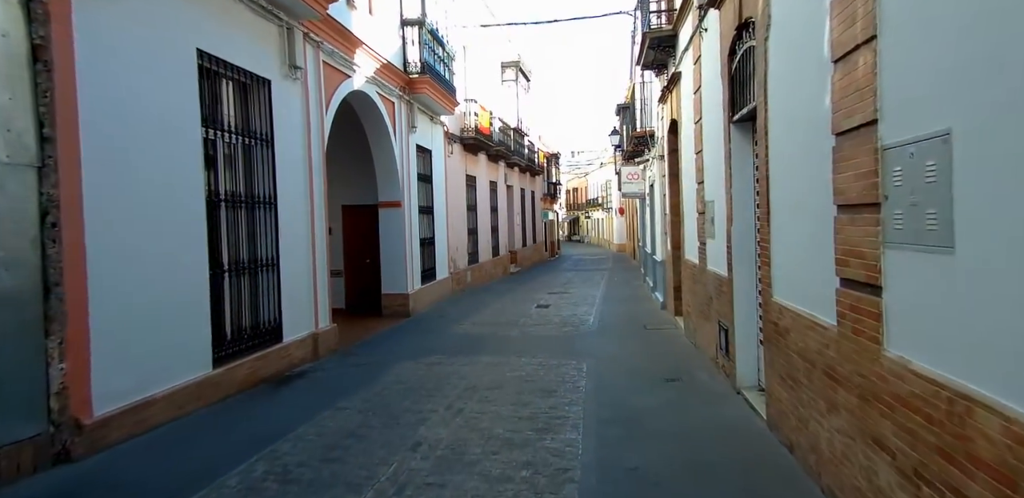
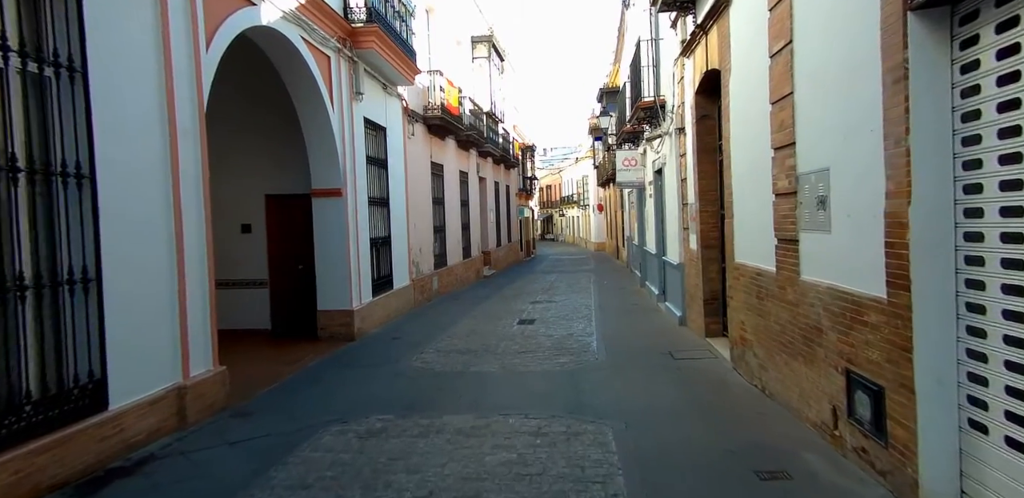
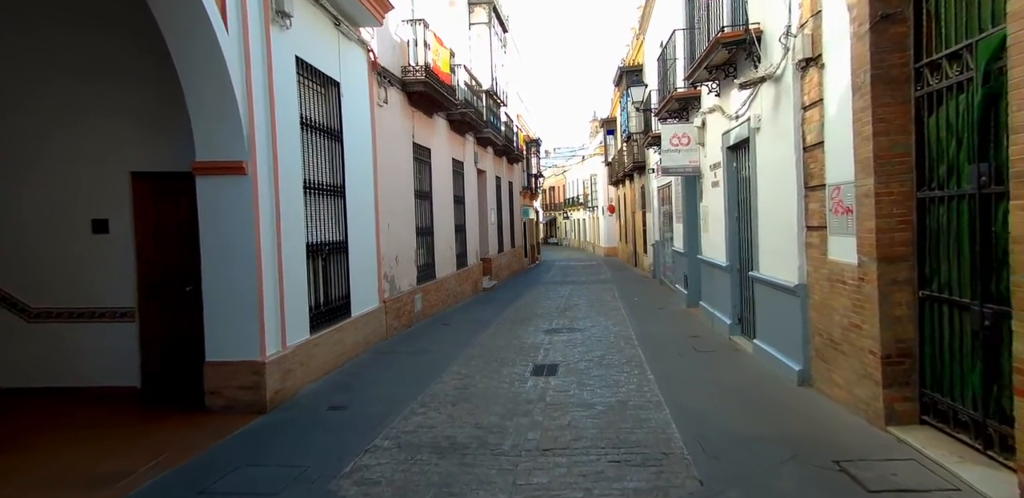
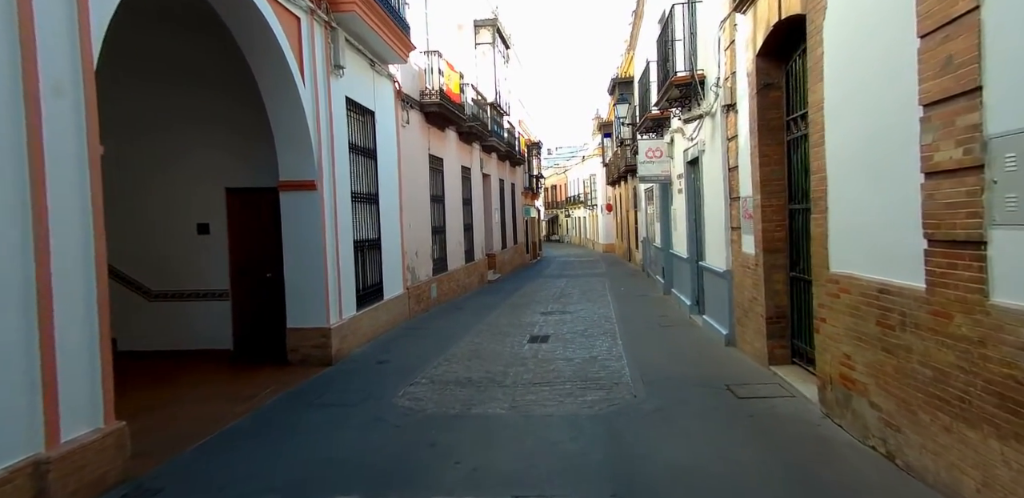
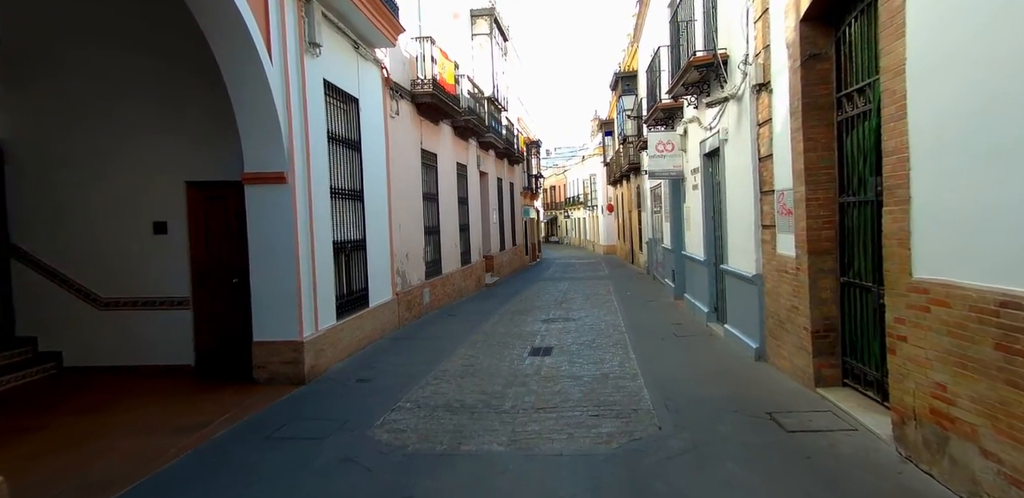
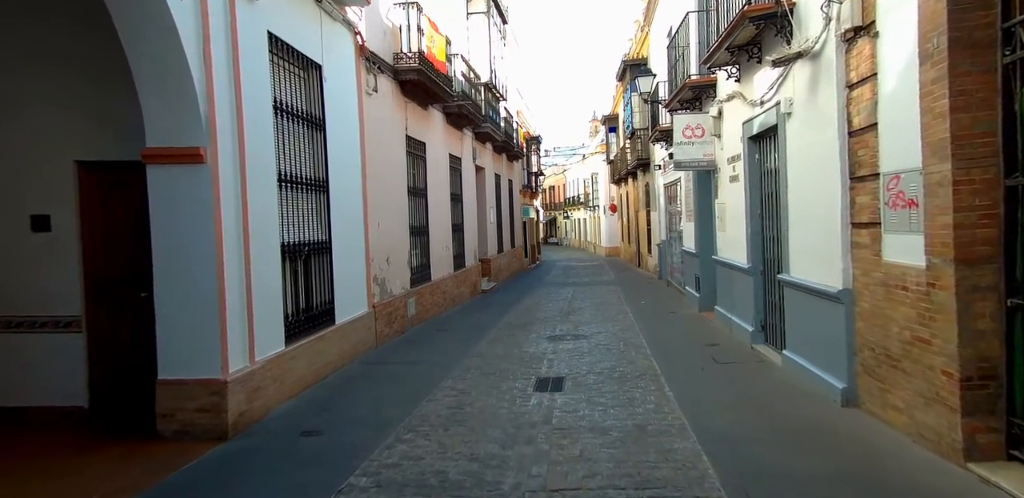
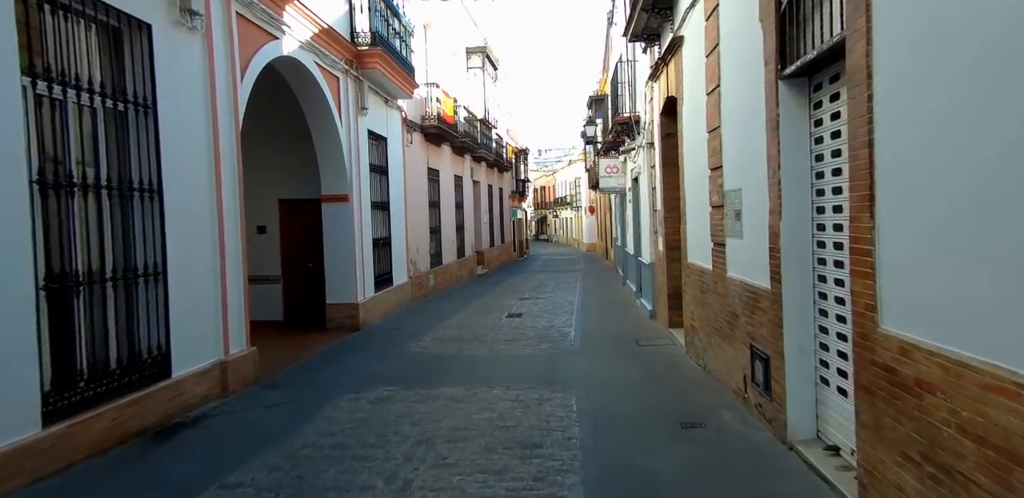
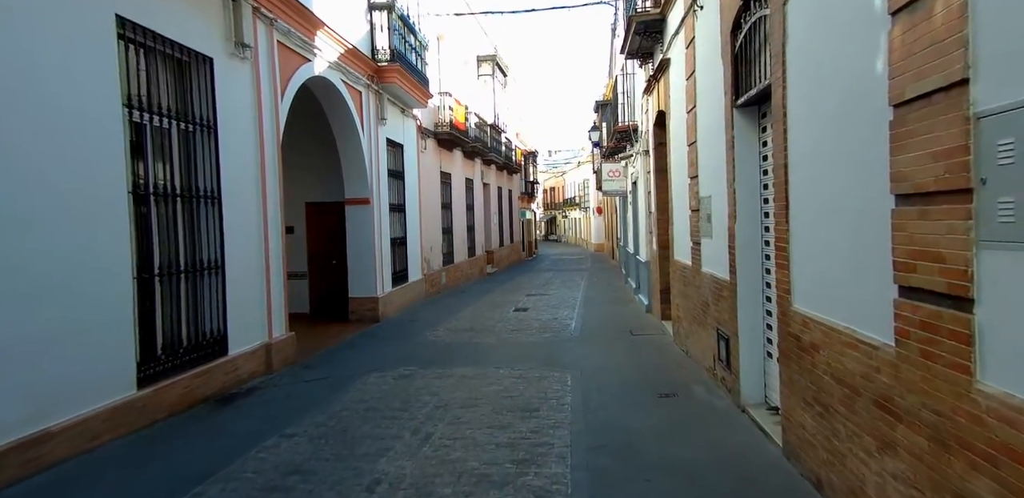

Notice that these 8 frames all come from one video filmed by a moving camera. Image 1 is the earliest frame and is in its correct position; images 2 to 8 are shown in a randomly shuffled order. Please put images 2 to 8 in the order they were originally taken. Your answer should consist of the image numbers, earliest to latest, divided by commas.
8, 7, 2, 4, 5, 3, 6
